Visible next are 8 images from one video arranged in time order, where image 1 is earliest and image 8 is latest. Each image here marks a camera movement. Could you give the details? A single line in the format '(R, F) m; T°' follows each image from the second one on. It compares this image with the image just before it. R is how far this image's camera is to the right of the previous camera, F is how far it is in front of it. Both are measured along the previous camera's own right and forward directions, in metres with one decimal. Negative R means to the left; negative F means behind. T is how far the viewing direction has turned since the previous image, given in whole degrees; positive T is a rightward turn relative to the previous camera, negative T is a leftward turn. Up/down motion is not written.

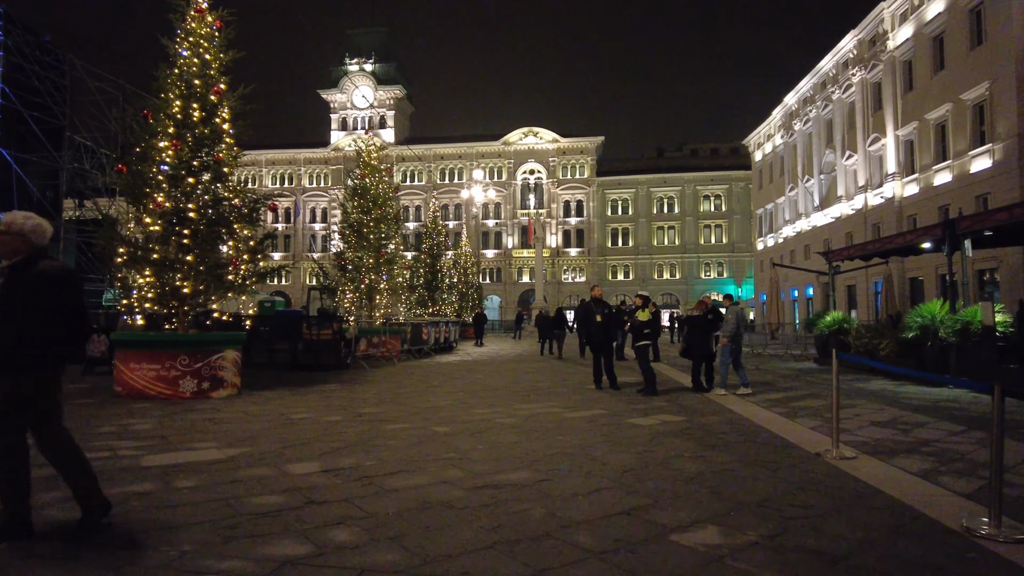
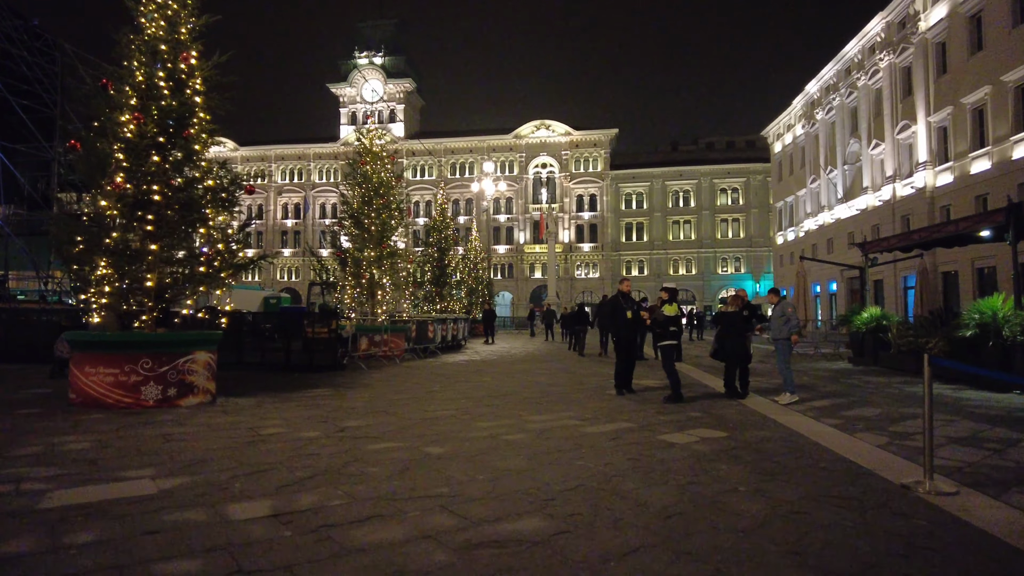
(0.0, +1.4) m; -1°
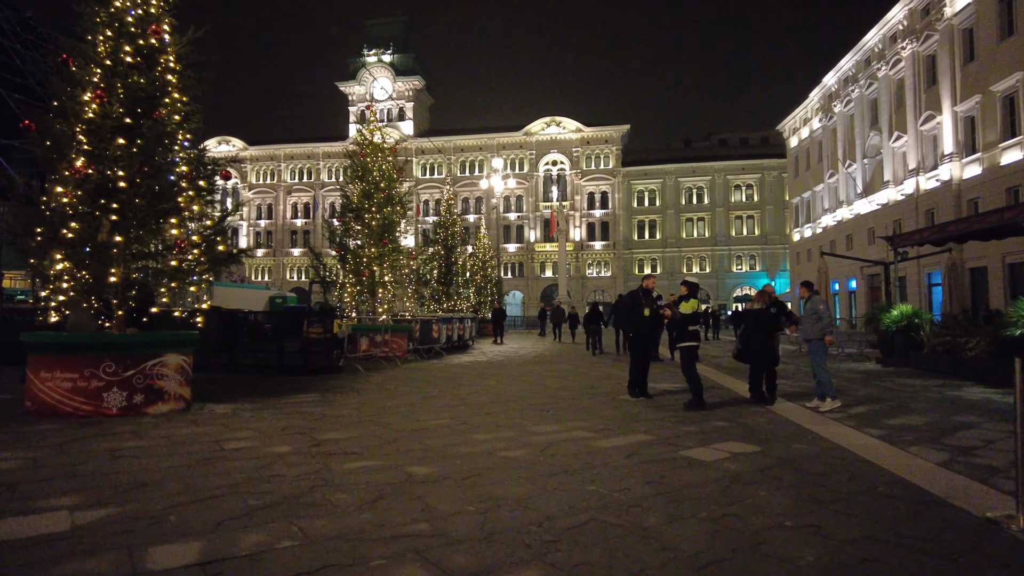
(+0.1, +1.0) m; -1°
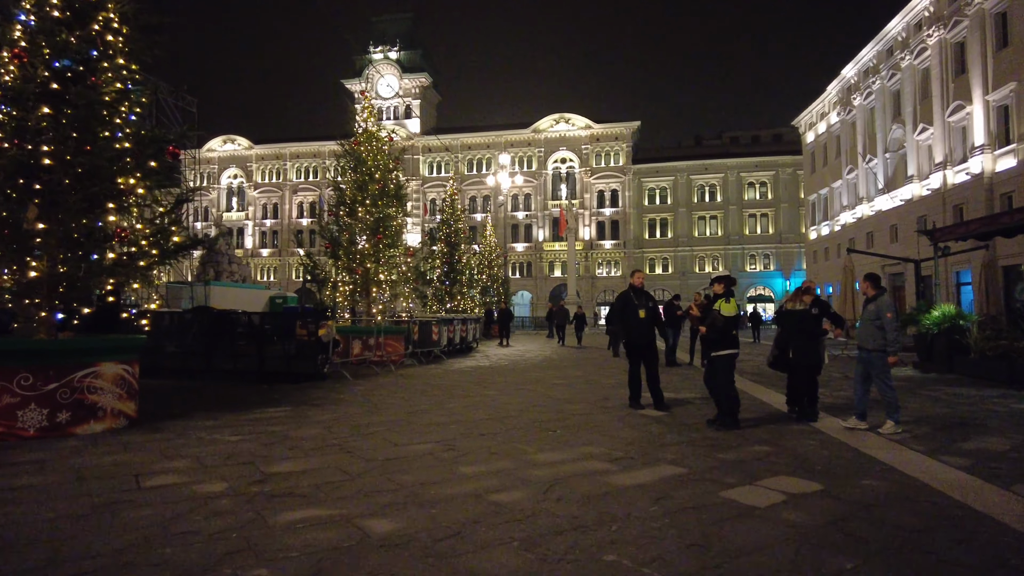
(+0.1, +1.5) m; -1°
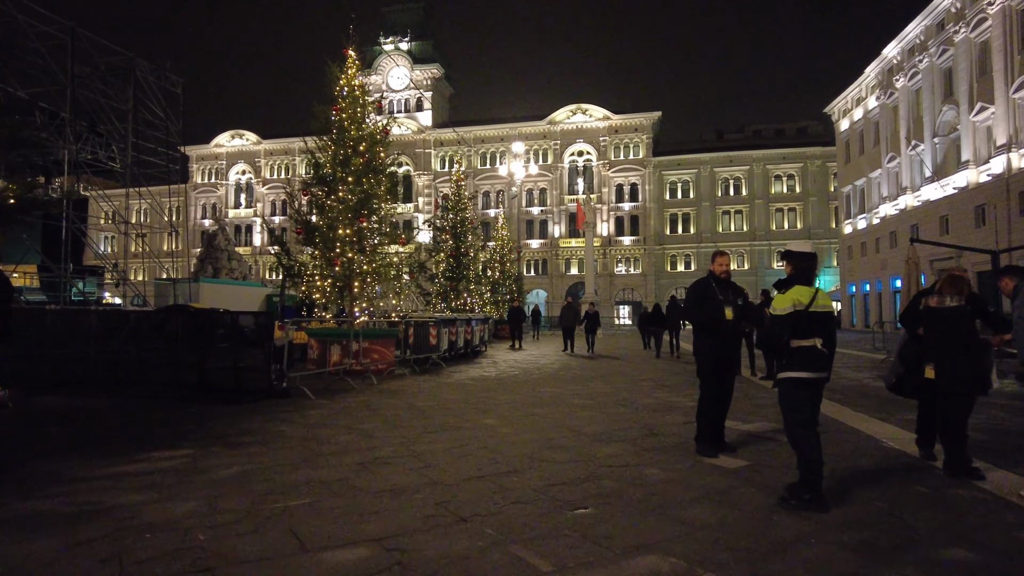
(+0.1, +3.2) m; -1°
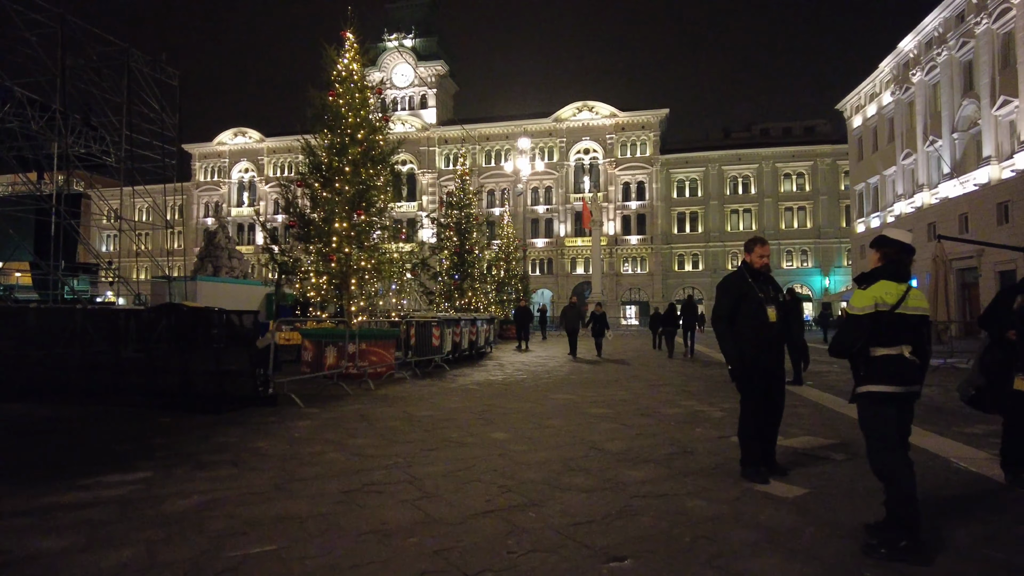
(-0.1, +1.0) m; 0°
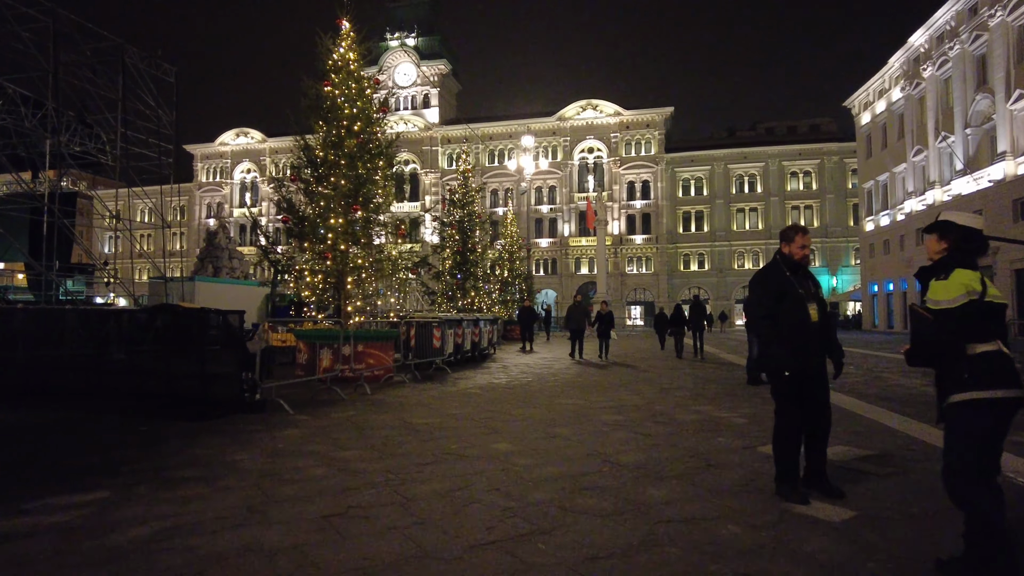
(0.0, +0.7) m; 0°
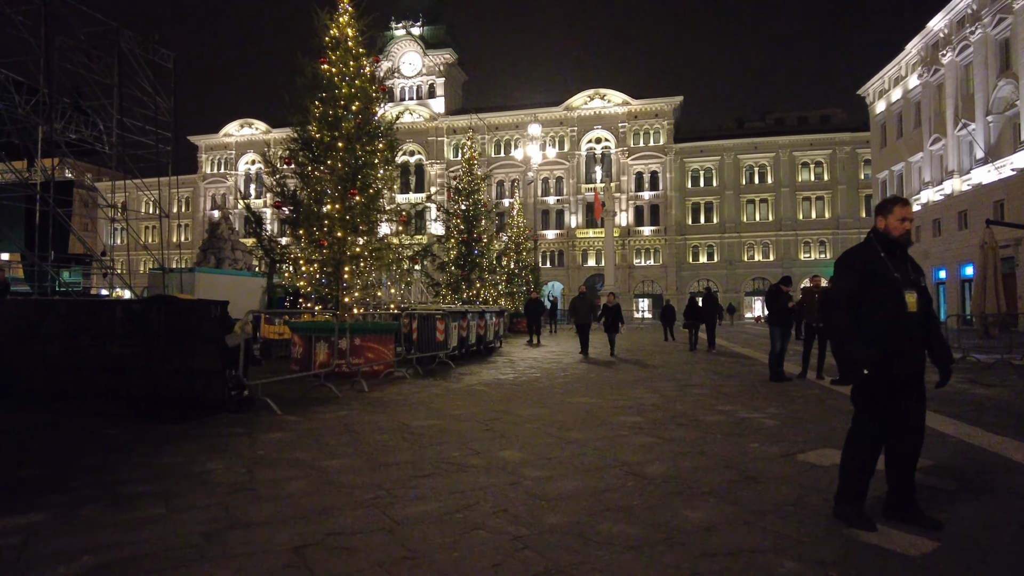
(0.0, +0.8) m; -1°
